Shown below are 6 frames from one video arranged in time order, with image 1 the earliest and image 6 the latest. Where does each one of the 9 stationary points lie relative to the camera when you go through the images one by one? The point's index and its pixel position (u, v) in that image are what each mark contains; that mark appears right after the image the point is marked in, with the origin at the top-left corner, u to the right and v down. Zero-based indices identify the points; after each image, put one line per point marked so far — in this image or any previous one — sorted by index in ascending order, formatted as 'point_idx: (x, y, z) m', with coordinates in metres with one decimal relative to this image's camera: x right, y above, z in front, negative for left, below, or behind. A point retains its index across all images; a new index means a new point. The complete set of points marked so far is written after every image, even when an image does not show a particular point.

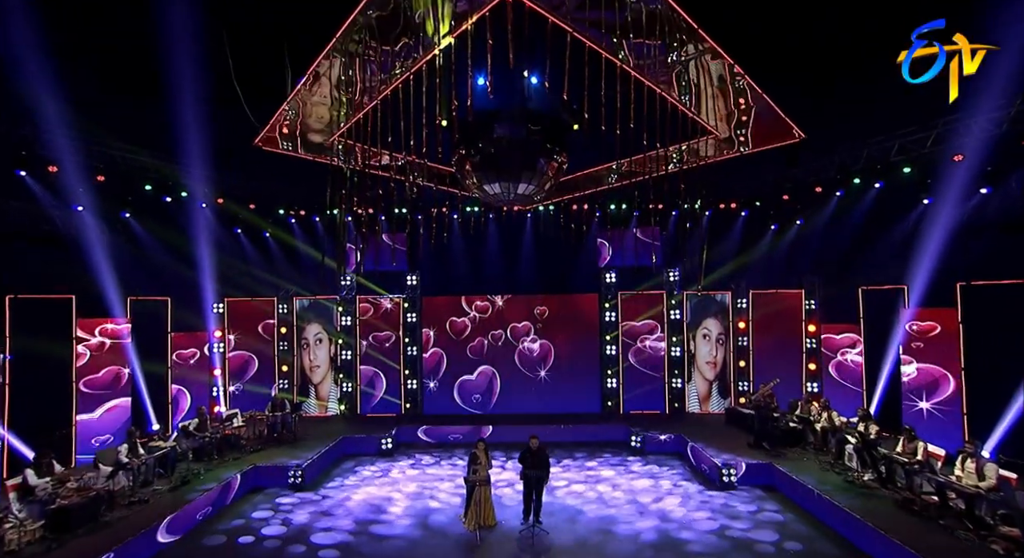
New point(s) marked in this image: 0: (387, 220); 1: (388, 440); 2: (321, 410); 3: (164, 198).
0: (-3.4, +1.4, +13.9) m
1: (-2.9, -3.6, +11.4) m
2: (-5.2, -3.5, +13.6) m
3: (-7.3, +1.5, +10.8) m
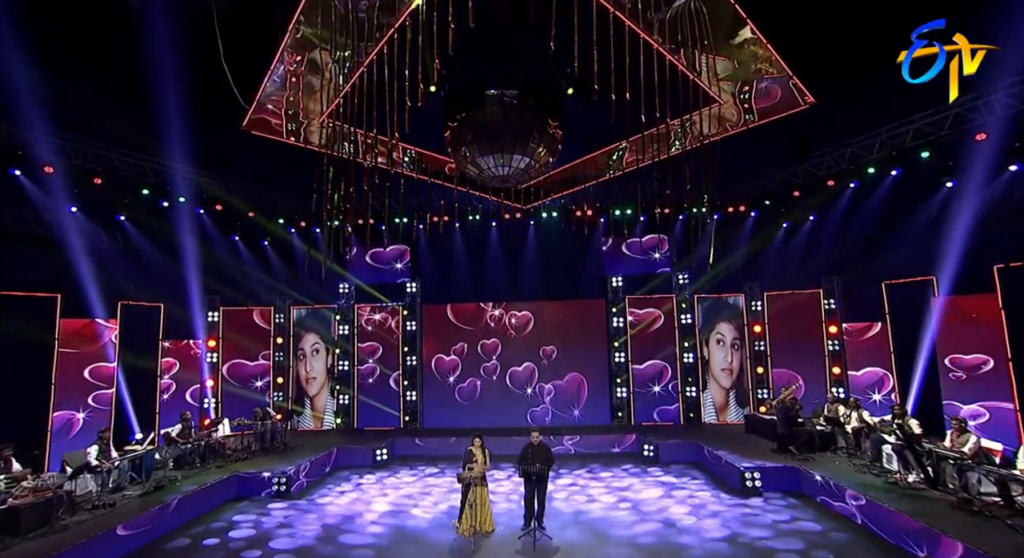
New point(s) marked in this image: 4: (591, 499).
0: (-3.3, +1.1, +13.5) m
1: (-2.8, -3.6, +10.8) m
2: (-5.1, -3.7, +13.0) m
3: (-7.3, +1.5, +10.6) m
4: (+1.3, -3.6, +8.3) m
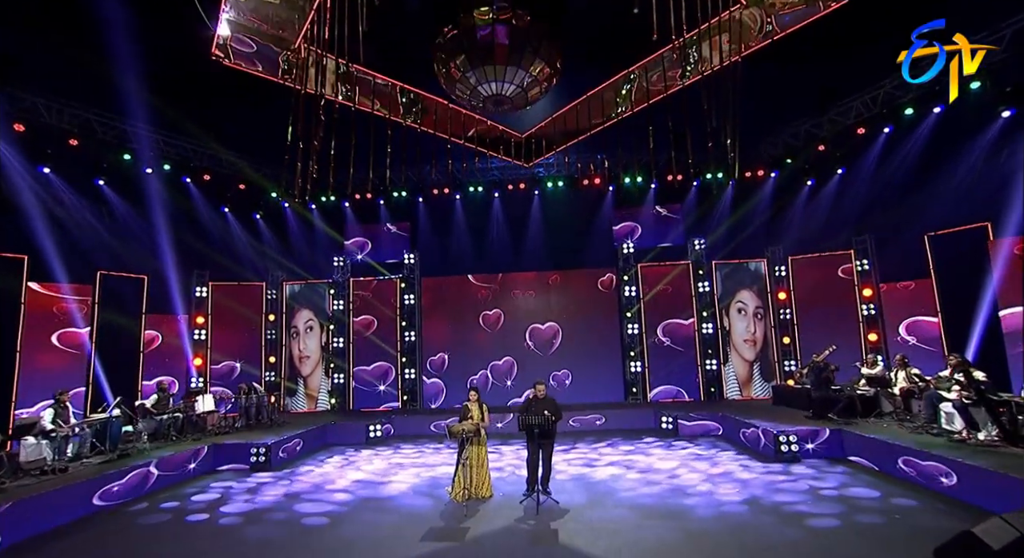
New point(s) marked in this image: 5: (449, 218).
0: (-3.2, +1.8, +12.8) m
1: (-2.7, -2.9, +10.0) m
2: (-4.9, -3.1, +12.3) m
3: (-7.2, +2.1, +9.9) m
4: (+1.4, -2.8, +7.5) m
5: (-1.6, +1.6, +12.9) m
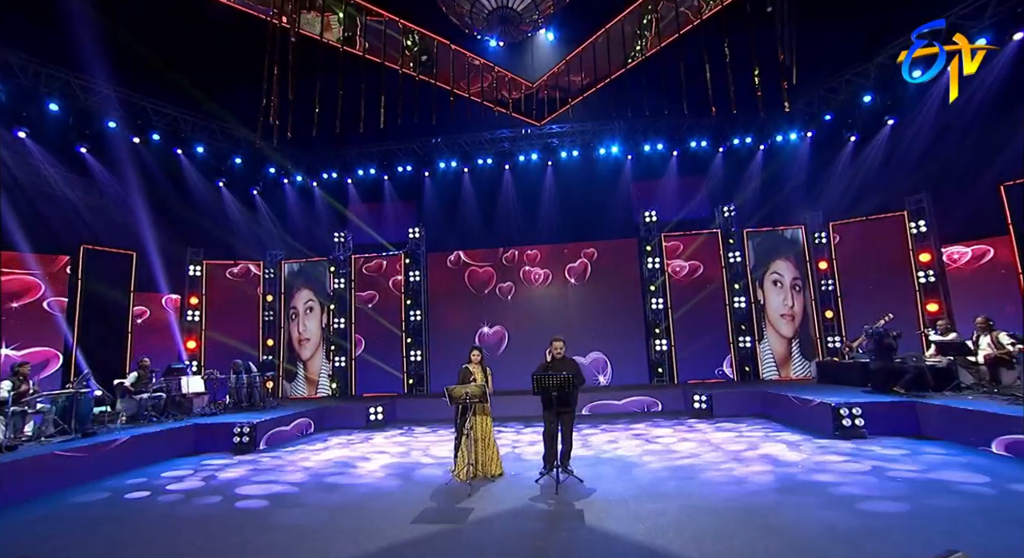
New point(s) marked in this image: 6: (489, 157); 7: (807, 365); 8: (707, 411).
0: (-2.9, +2.4, +12.0) m
1: (-2.4, -2.4, +9.2) m
2: (-4.6, -2.5, +11.5) m
3: (-7.0, +2.6, +9.2) m
4: (+1.6, -2.2, +6.5) m
5: (-1.3, +2.1, +12.1) m
6: (-0.5, +2.8, +11.4) m
7: (+6.0, -1.7, +10.2) m
8: (+3.3, -2.2, +8.6) m
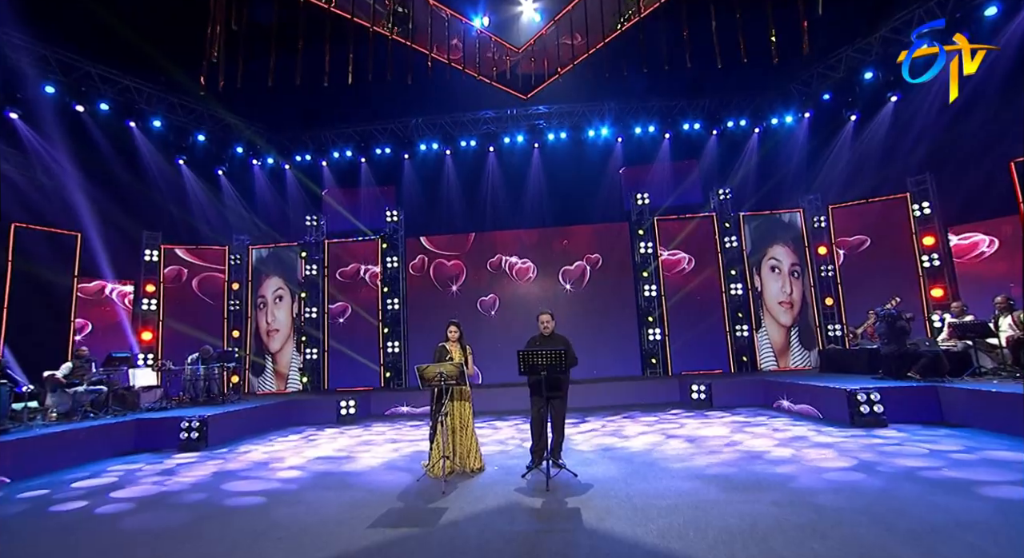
0: (-3.2, +2.6, +11.3) m
1: (-2.7, -2.1, +8.4) m
2: (-4.9, -2.3, +10.7) m
3: (-7.3, +2.9, +8.4) m
4: (+1.4, -1.9, +5.9) m
5: (-1.7, +2.4, +11.4) m
6: (-0.9, +3.0, +10.7) m
7: (+5.7, -1.5, +9.7) m
8: (+3.0, -2.0, +8.0) m
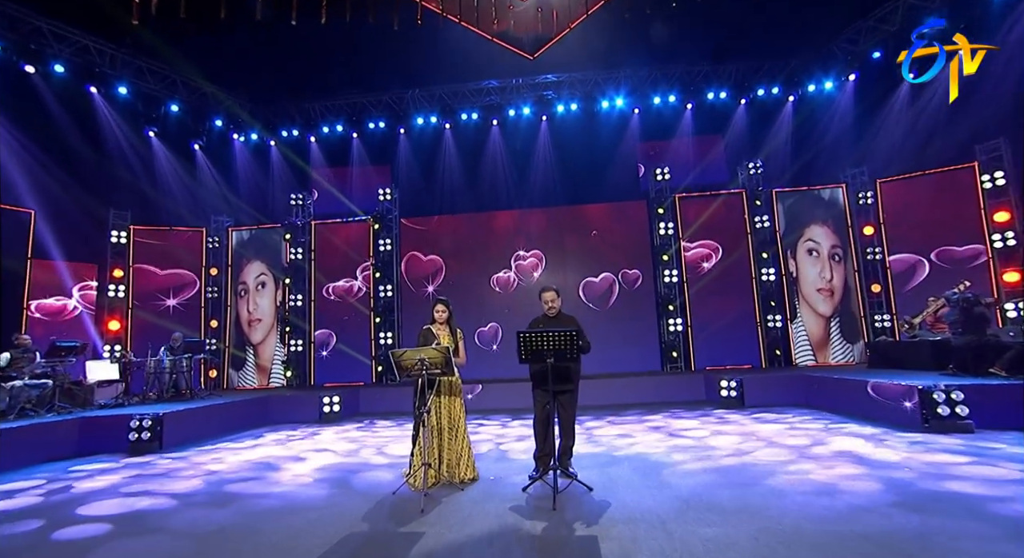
0: (-3.1, +3.0, +10.3) m
1: (-2.7, -1.8, +7.5) m
2: (-4.9, -2.0, +9.8) m
3: (-7.2, +3.2, +7.5) m
4: (+1.4, -1.6, +4.9) m
5: (-1.6, +2.7, +10.4) m
6: (-0.8, +3.3, +9.7) m
7: (+5.7, -1.2, +8.6) m
8: (+3.1, -1.7, +7.0) m
